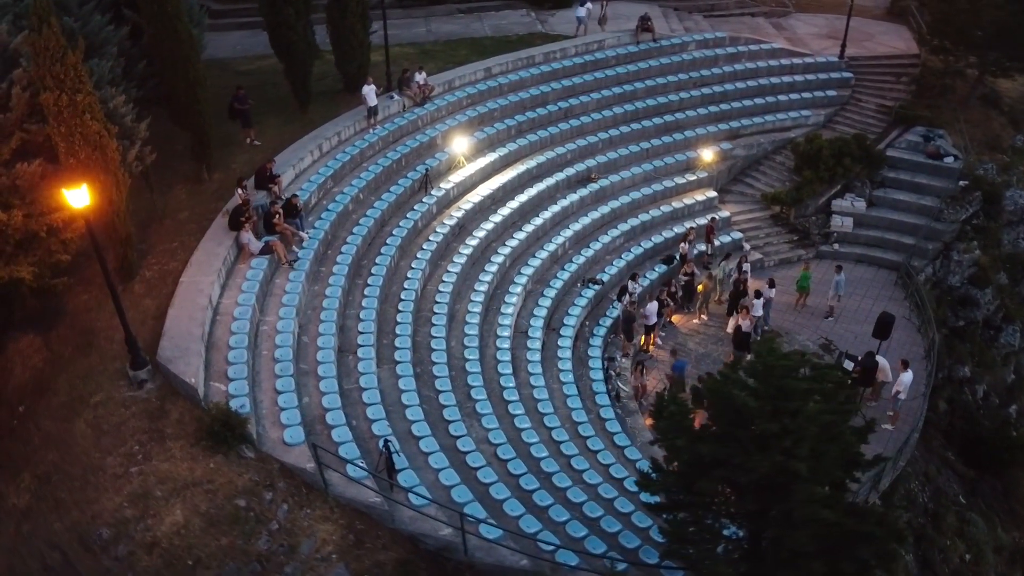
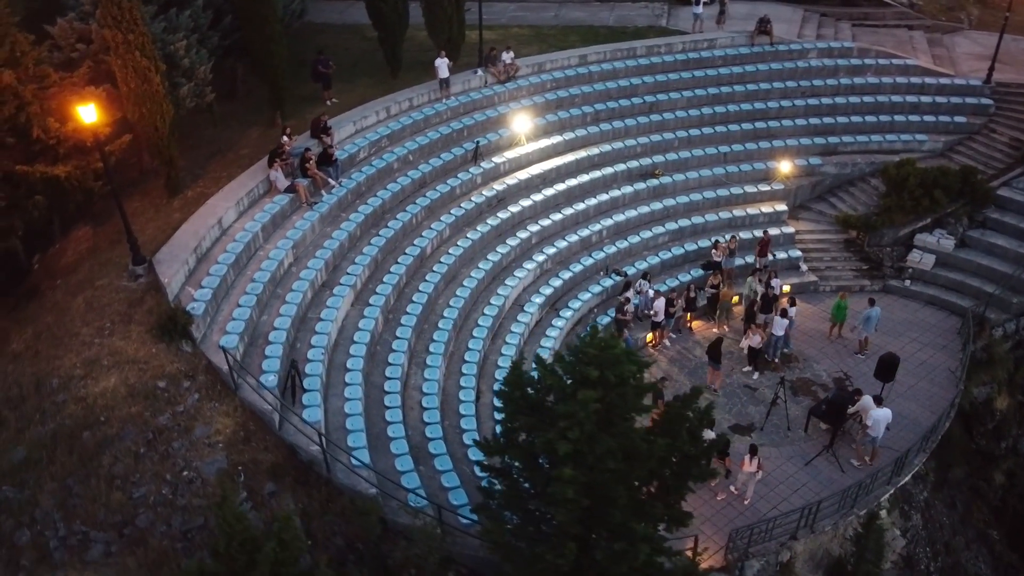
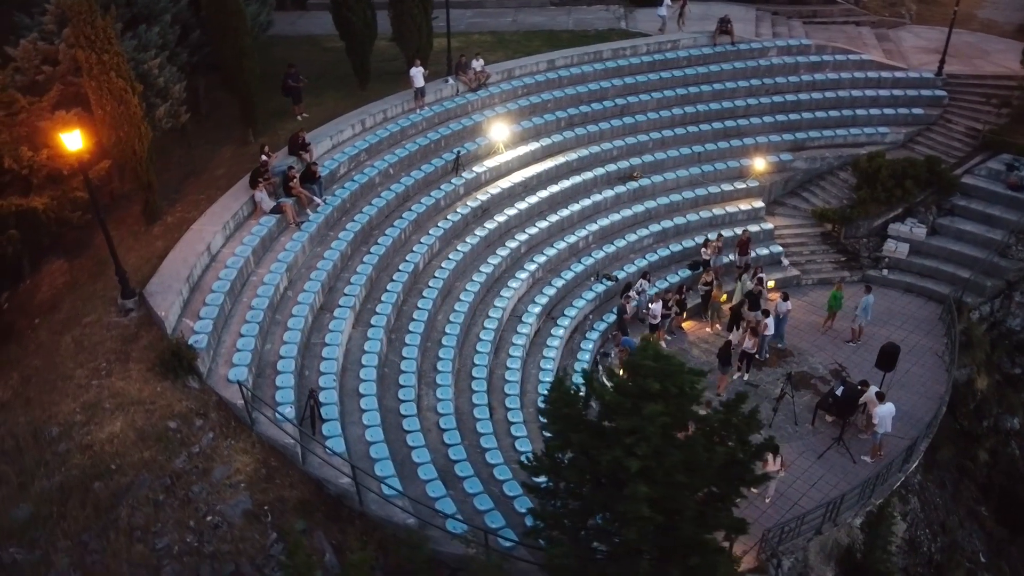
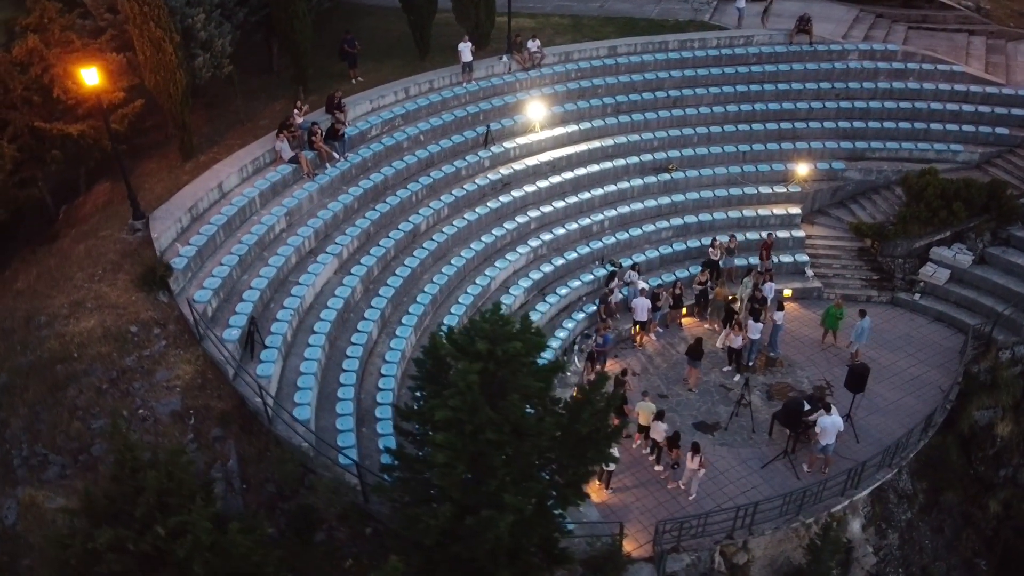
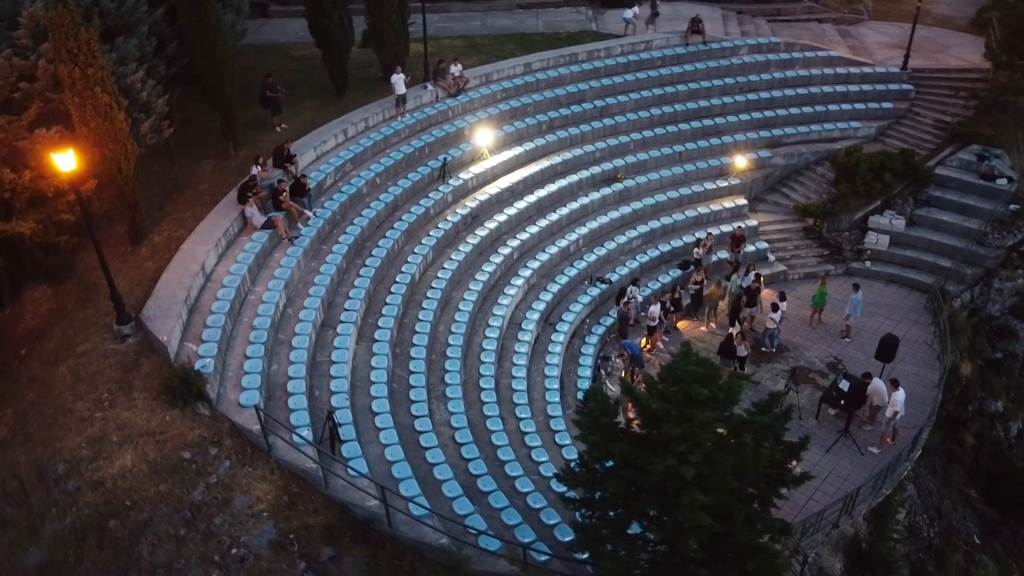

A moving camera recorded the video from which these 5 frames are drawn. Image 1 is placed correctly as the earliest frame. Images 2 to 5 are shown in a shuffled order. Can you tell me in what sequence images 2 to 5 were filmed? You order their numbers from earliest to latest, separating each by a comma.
5, 3, 2, 4
